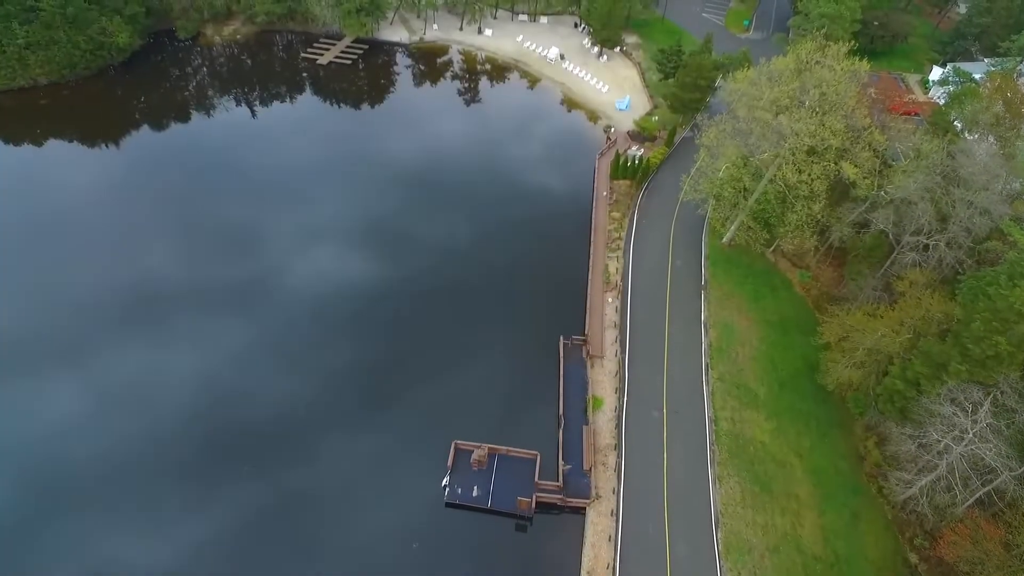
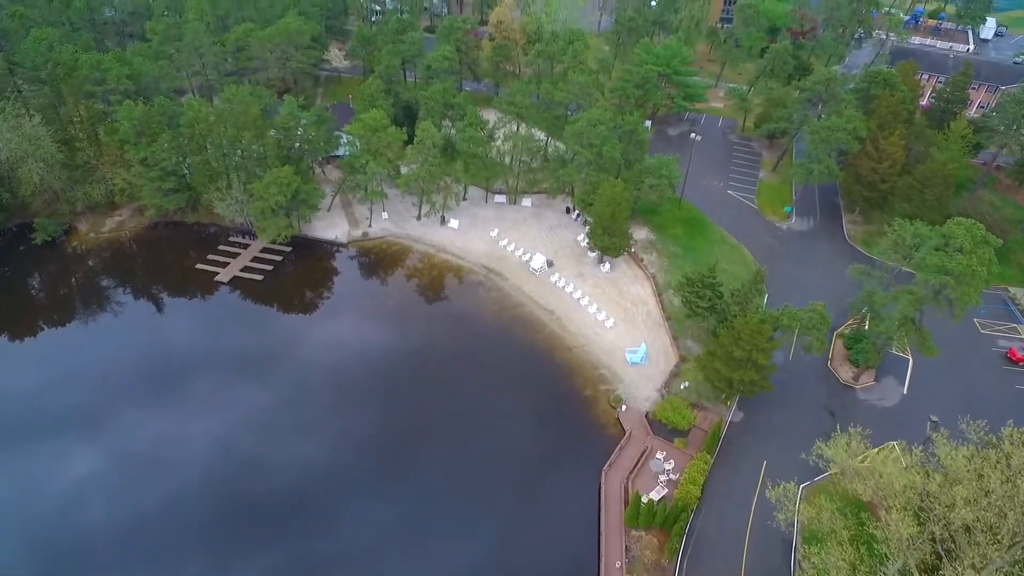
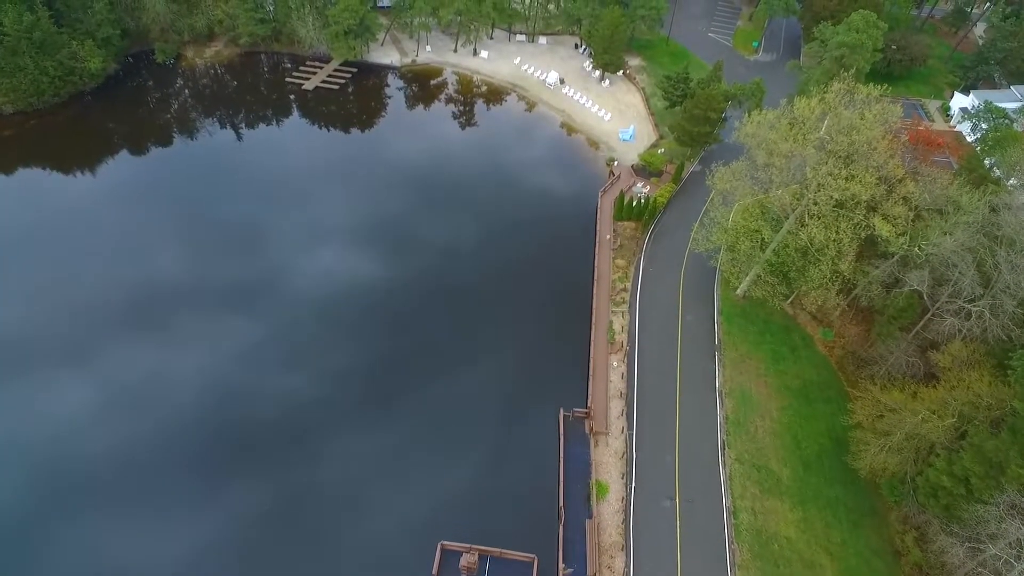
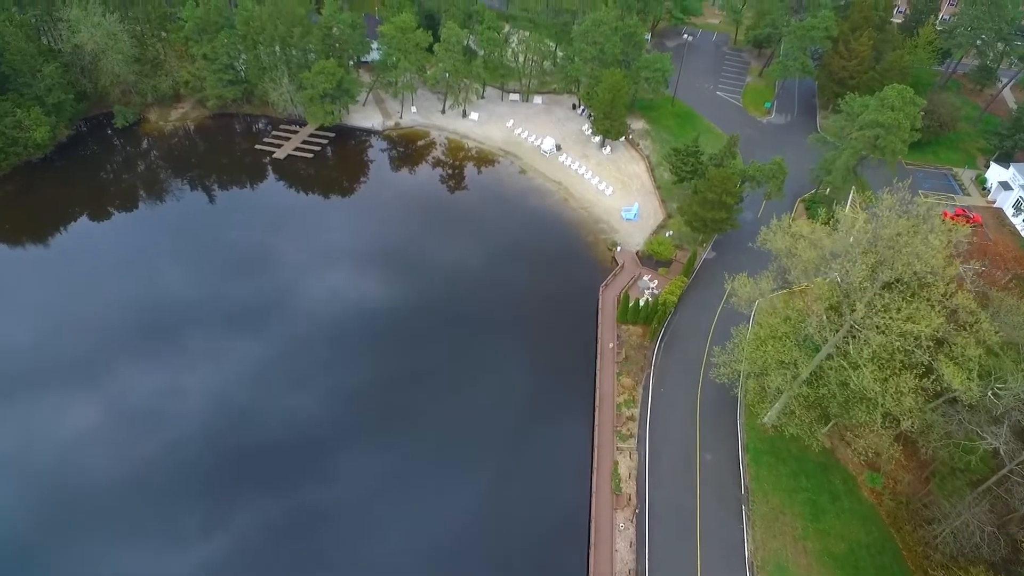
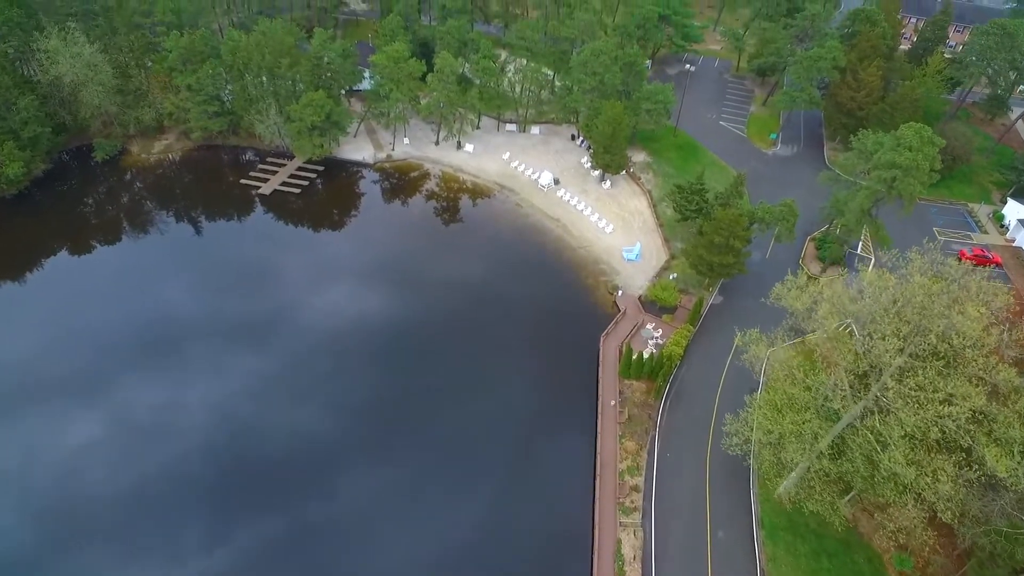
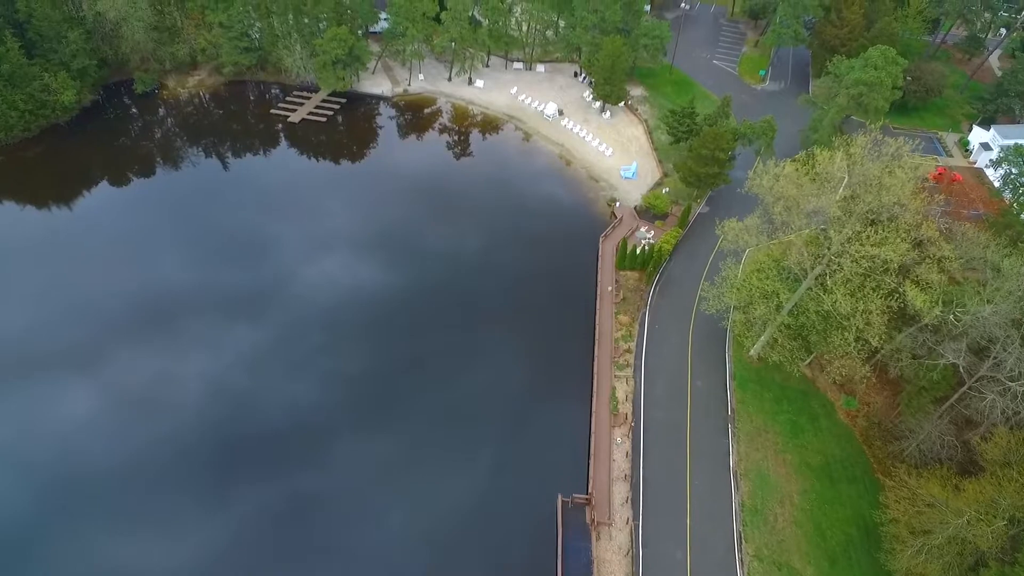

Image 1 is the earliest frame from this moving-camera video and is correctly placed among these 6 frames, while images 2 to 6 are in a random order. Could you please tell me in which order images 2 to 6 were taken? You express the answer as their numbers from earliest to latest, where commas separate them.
3, 6, 4, 5, 2
